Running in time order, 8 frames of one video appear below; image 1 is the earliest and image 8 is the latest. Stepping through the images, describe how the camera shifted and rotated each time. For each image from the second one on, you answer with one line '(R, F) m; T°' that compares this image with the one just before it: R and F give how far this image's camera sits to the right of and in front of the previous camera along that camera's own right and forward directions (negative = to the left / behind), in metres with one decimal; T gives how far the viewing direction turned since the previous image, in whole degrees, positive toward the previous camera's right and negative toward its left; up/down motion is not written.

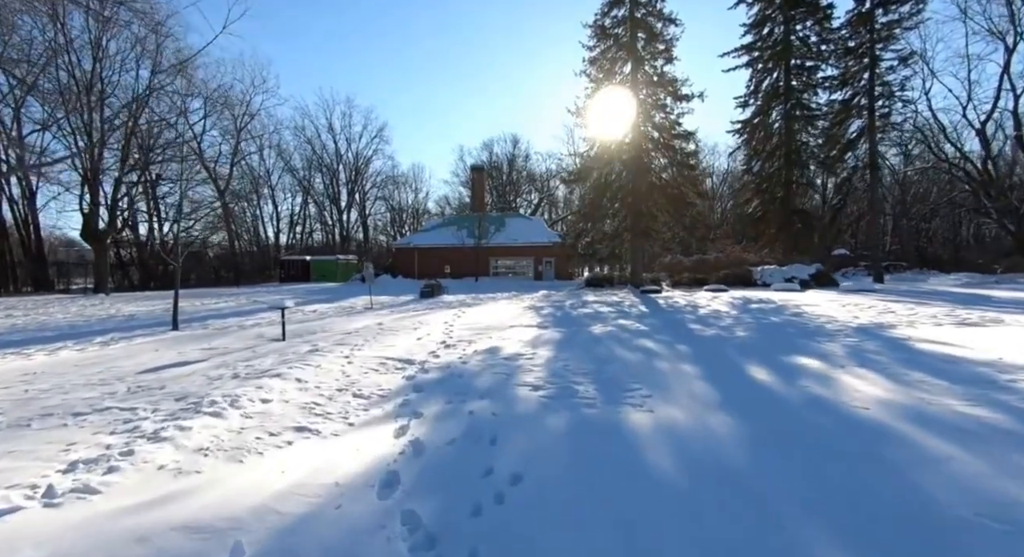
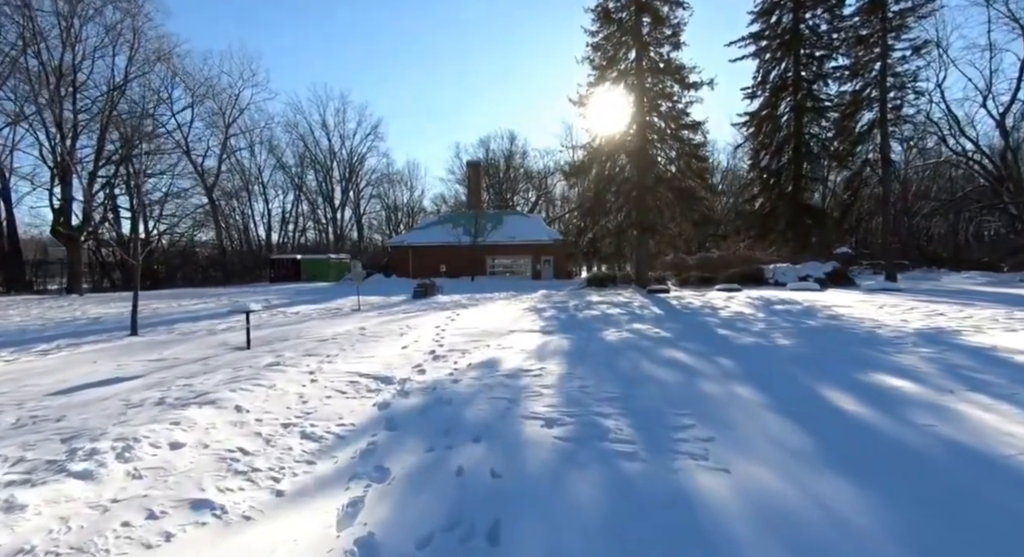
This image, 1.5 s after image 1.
(-0.1, +1.2) m; 0°
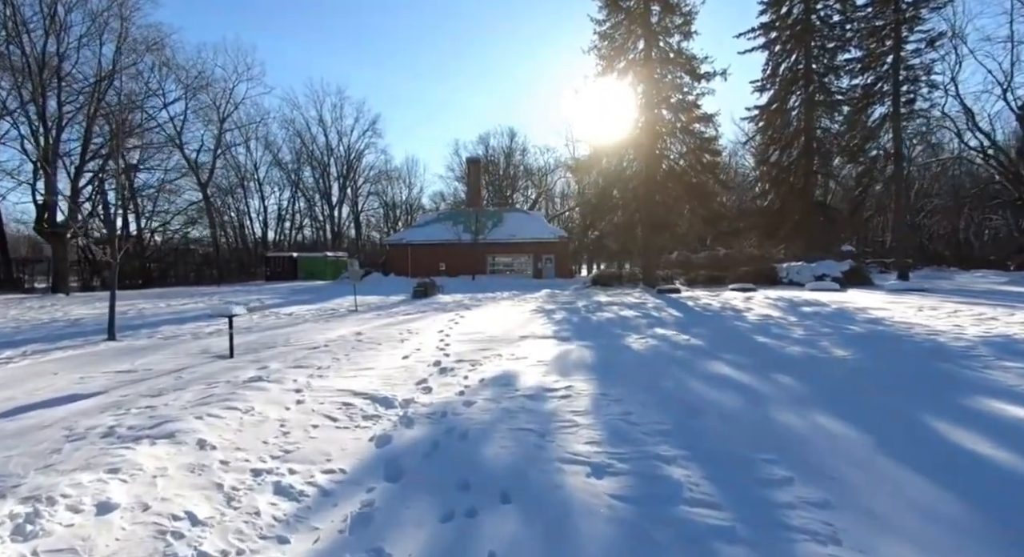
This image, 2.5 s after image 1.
(-0.2, +0.8) m; 0°
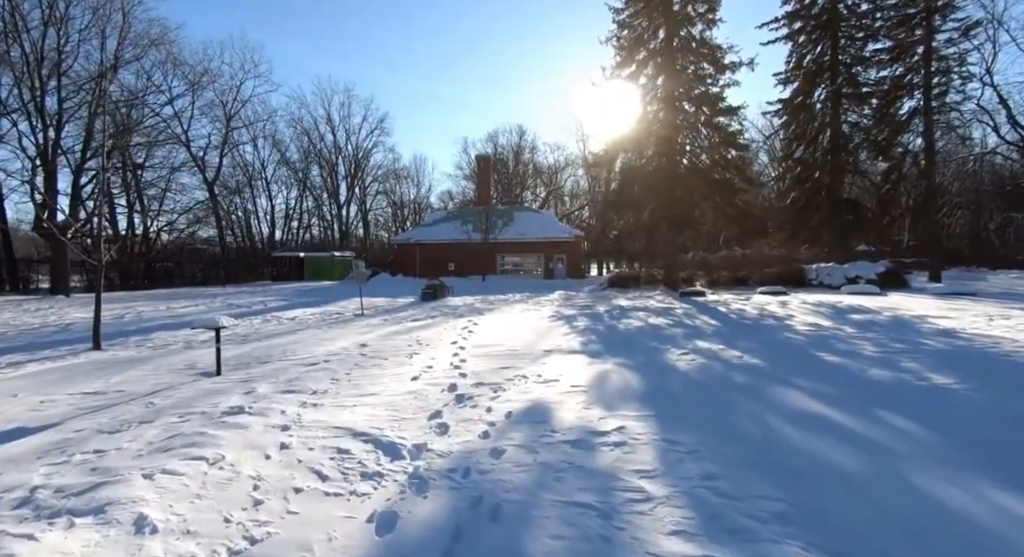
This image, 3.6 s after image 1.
(-0.2, +0.9) m; -1°
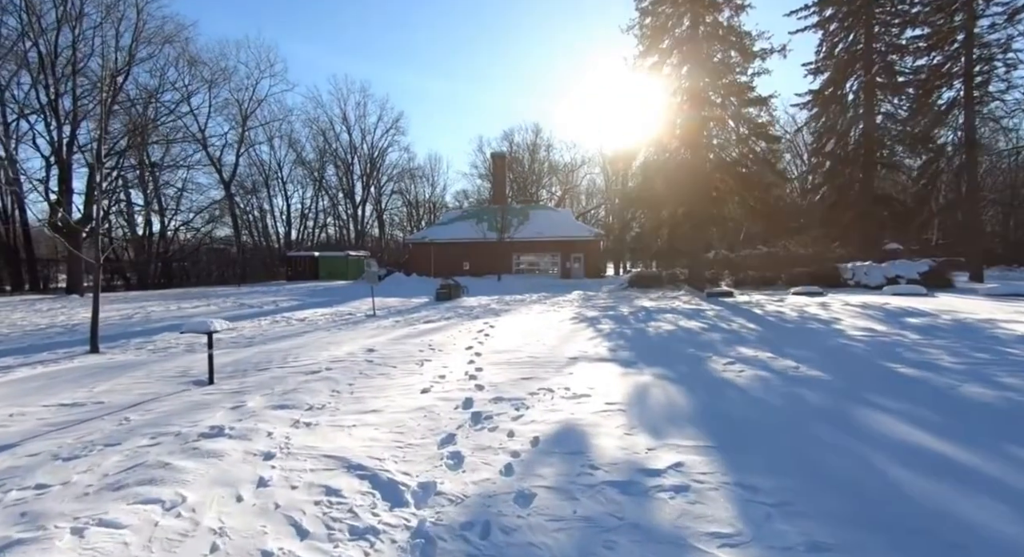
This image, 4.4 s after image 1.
(-0.1, +0.7) m; -2°
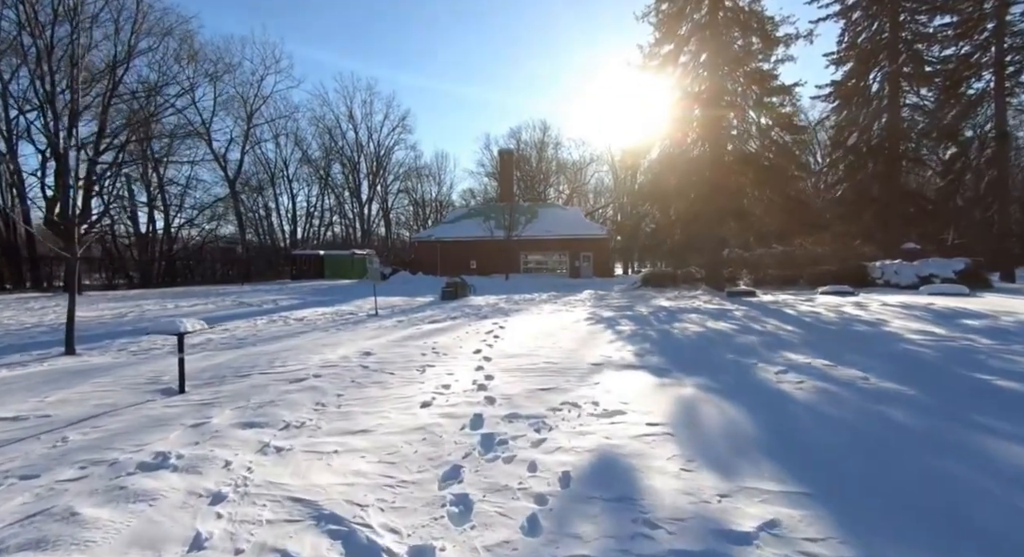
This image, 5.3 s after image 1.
(-0.1, +0.8) m; -1°
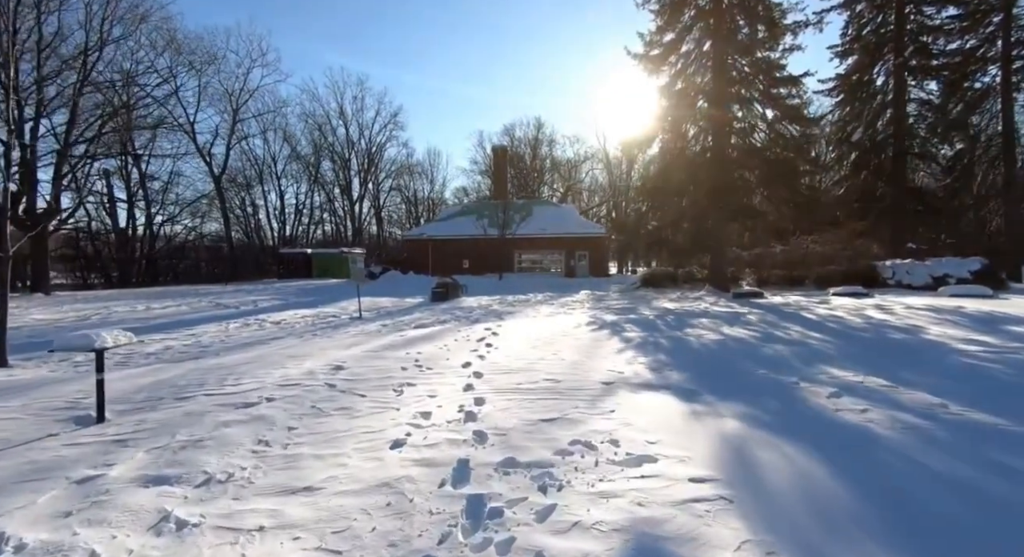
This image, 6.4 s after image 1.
(0.0, +0.9) m; +1°
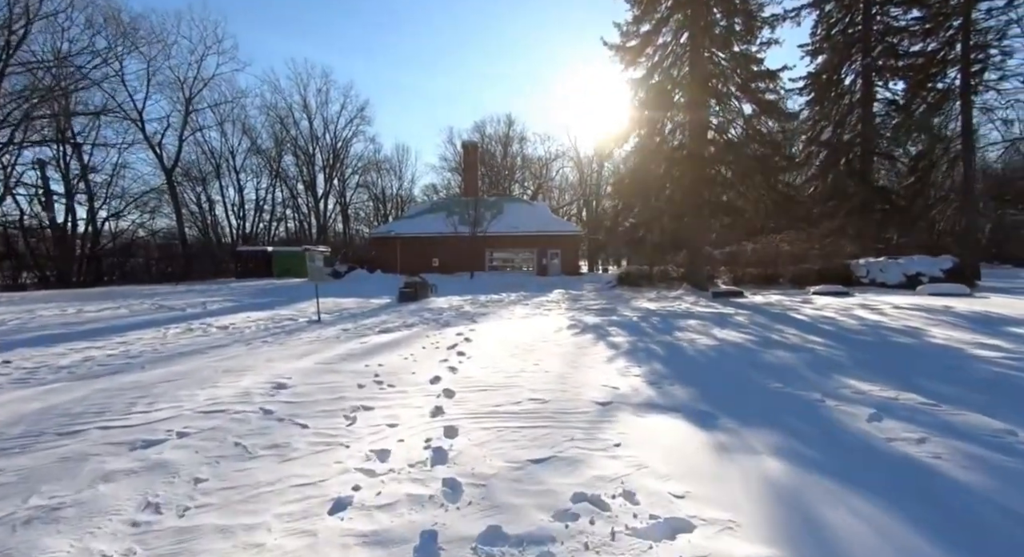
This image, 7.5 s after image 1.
(-0.1, +0.8) m; +4°
